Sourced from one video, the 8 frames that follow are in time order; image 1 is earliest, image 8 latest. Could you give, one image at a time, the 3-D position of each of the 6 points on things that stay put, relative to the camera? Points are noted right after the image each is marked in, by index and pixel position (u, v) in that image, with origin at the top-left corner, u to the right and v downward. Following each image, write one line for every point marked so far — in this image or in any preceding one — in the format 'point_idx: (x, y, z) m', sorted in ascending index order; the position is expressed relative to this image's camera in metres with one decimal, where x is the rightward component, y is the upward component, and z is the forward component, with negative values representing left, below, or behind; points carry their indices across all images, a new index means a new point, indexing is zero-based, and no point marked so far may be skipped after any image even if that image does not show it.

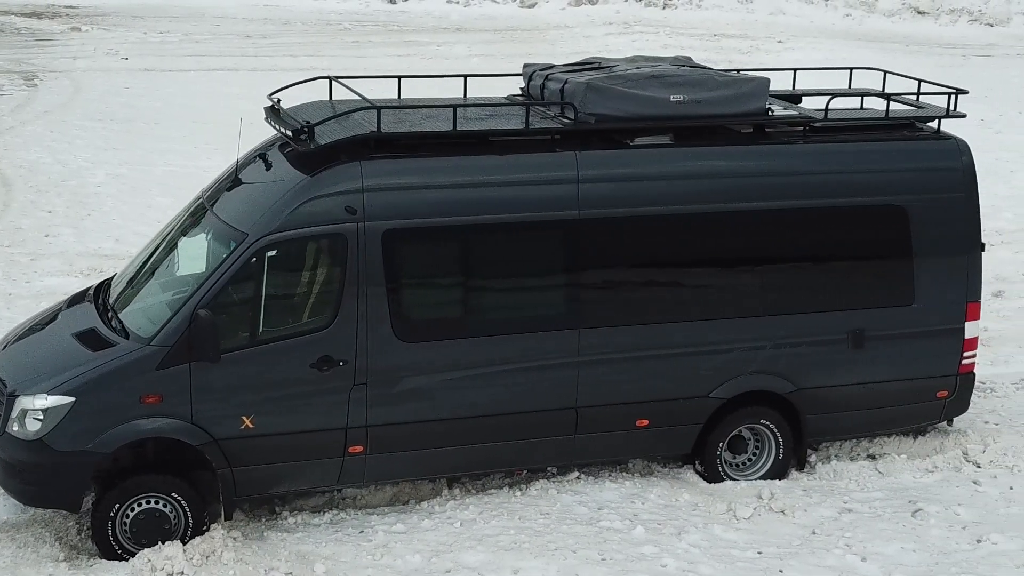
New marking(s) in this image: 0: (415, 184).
0: (-0.6, +0.6, +6.3) m
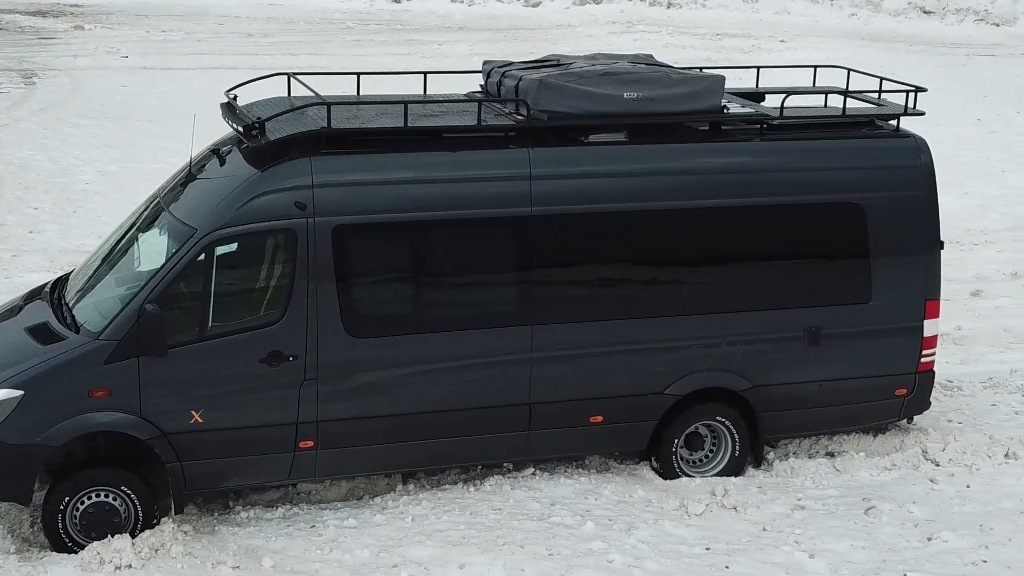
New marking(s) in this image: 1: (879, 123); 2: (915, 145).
0: (-0.9, +0.7, +6.4) m
1: (+2.7, +1.2, +7.8) m
2: (+2.8, +1.0, +7.5) m
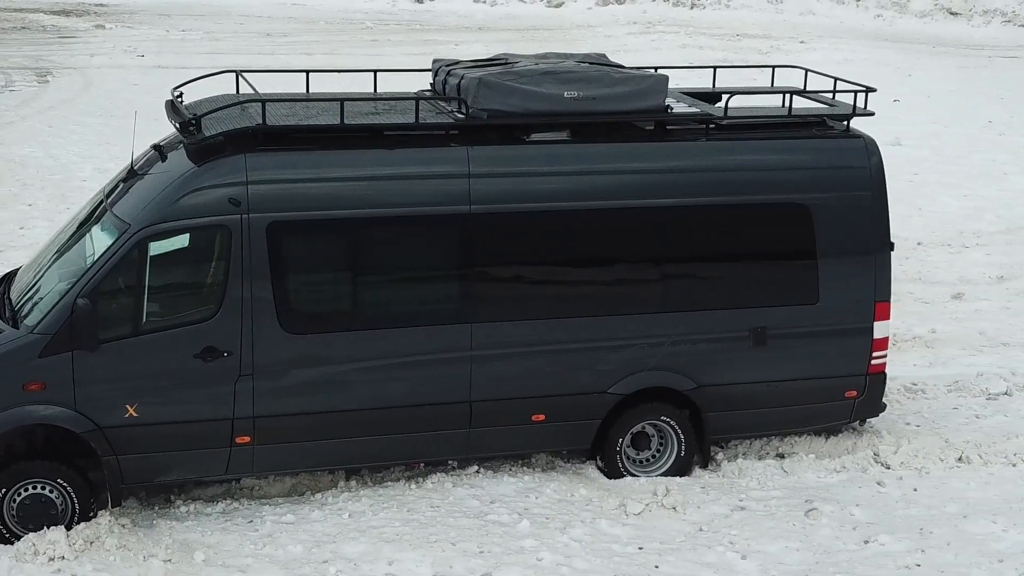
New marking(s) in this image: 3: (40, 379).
0: (-1.3, +0.7, +6.4) m
1: (+2.3, +1.2, +7.7) m
2: (+2.5, +1.0, +7.5) m
3: (-2.7, -0.5, +6.0) m
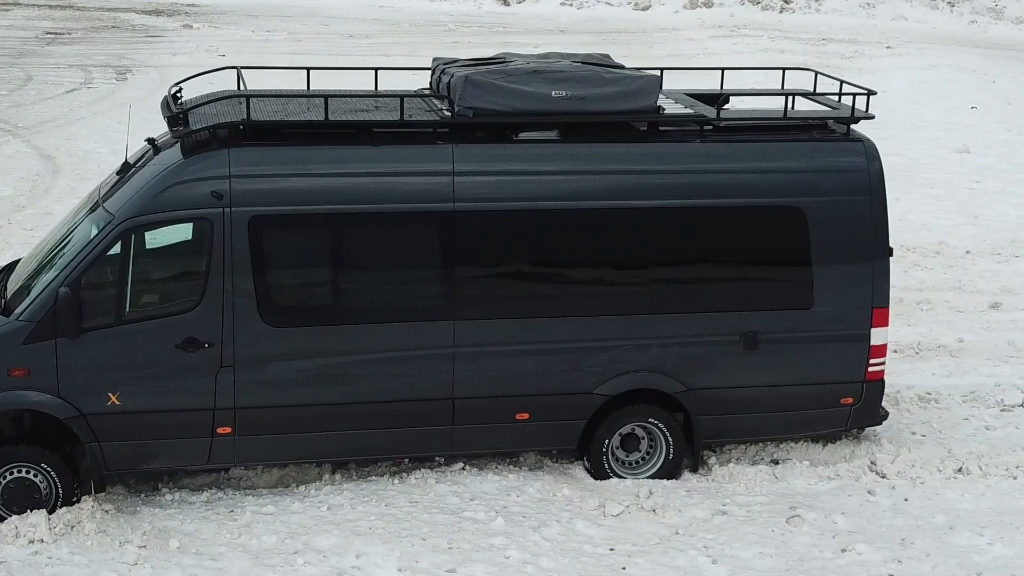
0: (-1.4, +0.7, +6.5) m
1: (+2.3, +1.2, +7.6) m
2: (+2.4, +1.0, +7.3) m
3: (-2.9, -0.5, +6.2) m
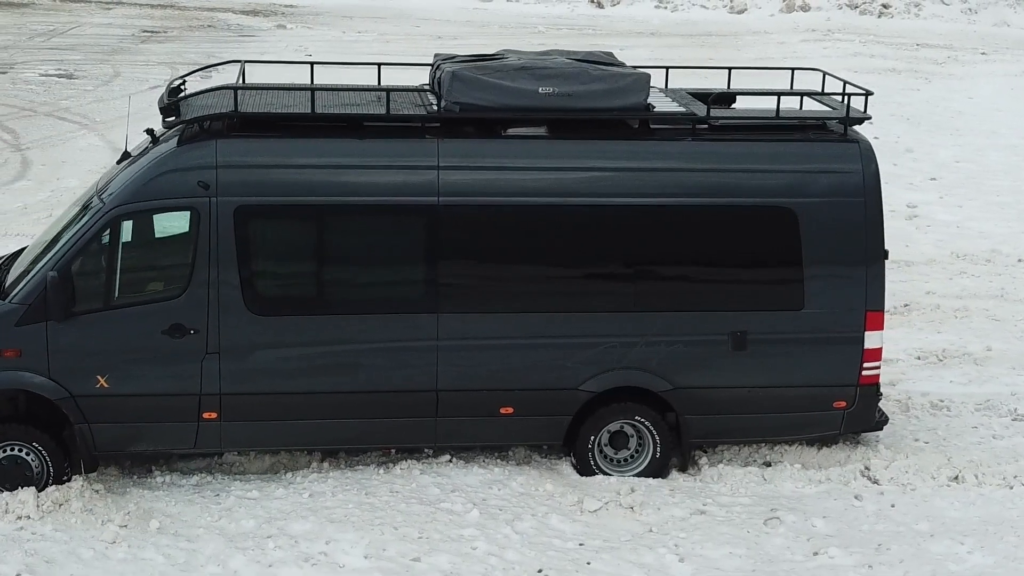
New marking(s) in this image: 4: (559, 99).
0: (-1.5, +0.8, +6.6) m
1: (+2.3, +1.2, +7.5) m
2: (+2.4, +0.9, +7.2) m
3: (-3.0, -0.4, +6.4) m
4: (+0.3, +1.3, +7.0) m
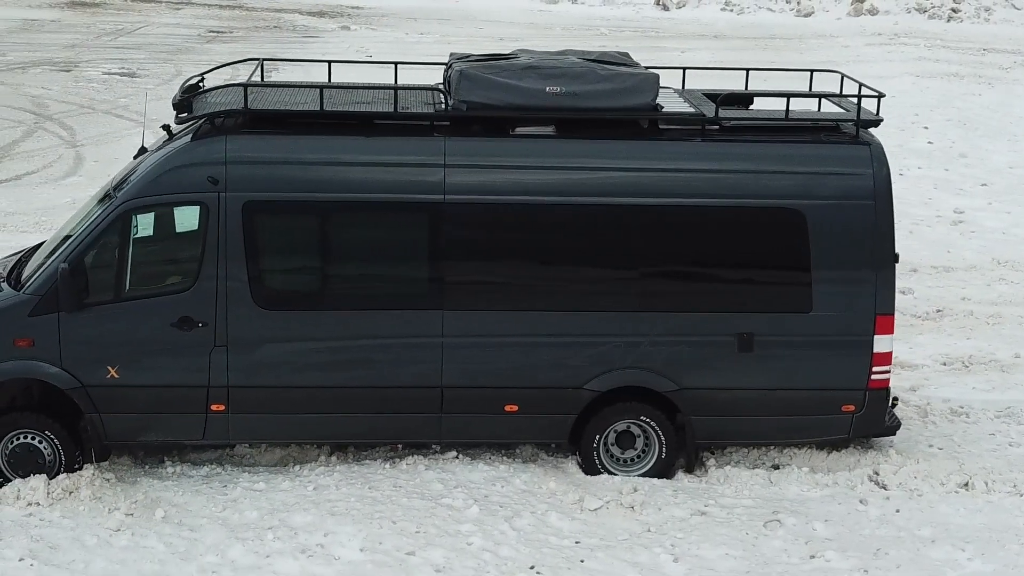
0: (-1.5, +0.8, +6.7) m
1: (+2.3, +1.1, +7.4) m
2: (+2.4, +0.9, +7.1) m
3: (-3.0, -0.3, +6.6) m
4: (+0.4, +1.3, +7.0) m
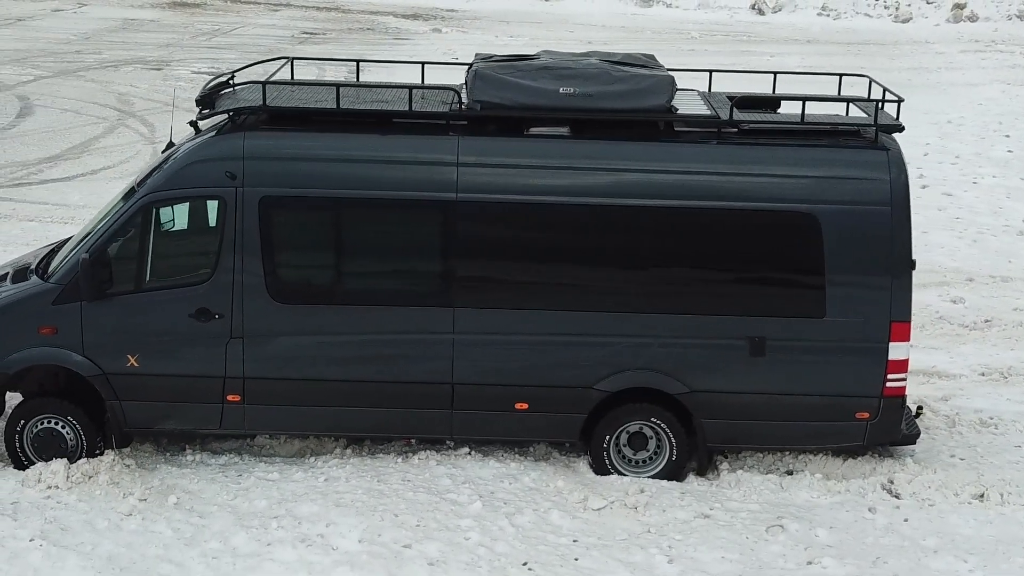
0: (-1.4, +0.8, +6.9) m
1: (+2.4, +1.1, +7.4) m
2: (+2.5, +0.9, +7.1) m
3: (-3.0, -0.2, +6.8) m
4: (+0.5, +1.3, +7.1) m
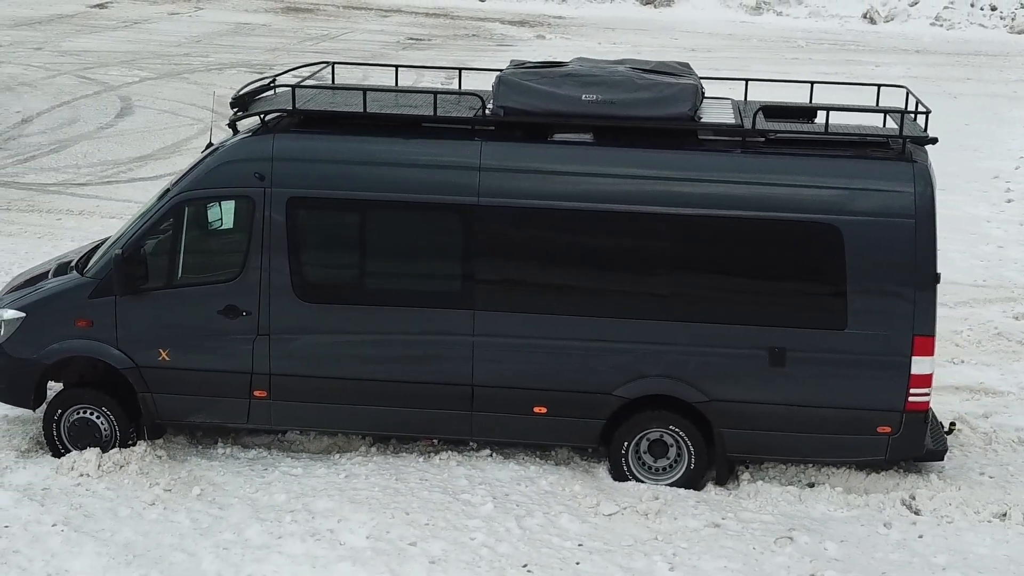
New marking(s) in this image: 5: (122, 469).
0: (-1.3, +0.8, +7.1) m
1: (+2.6, +1.0, +7.3) m
2: (+2.7, +0.8, +7.0) m
3: (-2.8, -0.2, +7.1) m
4: (+0.6, +1.2, +7.1) m
5: (-2.6, -1.2, +7.1) m
